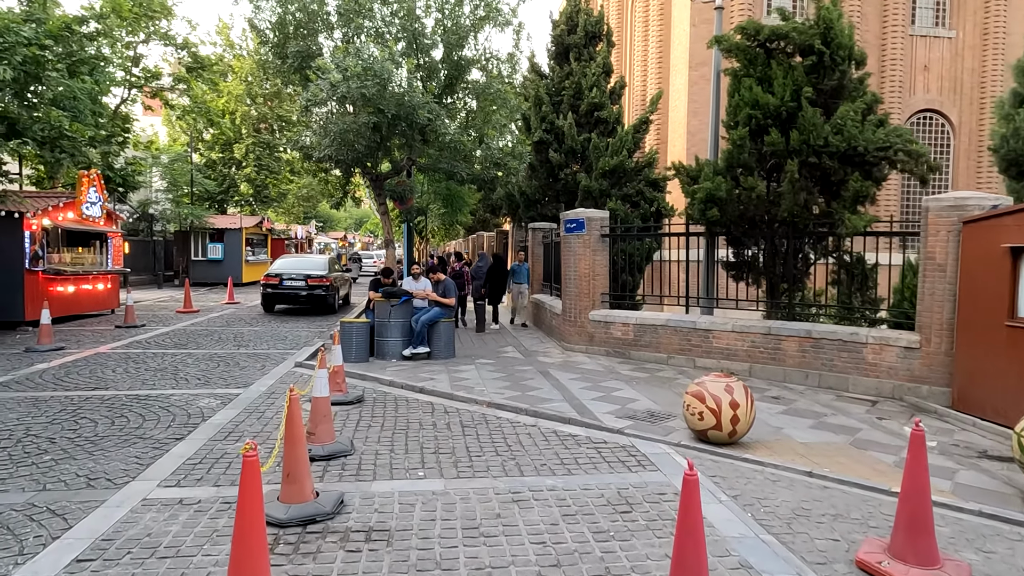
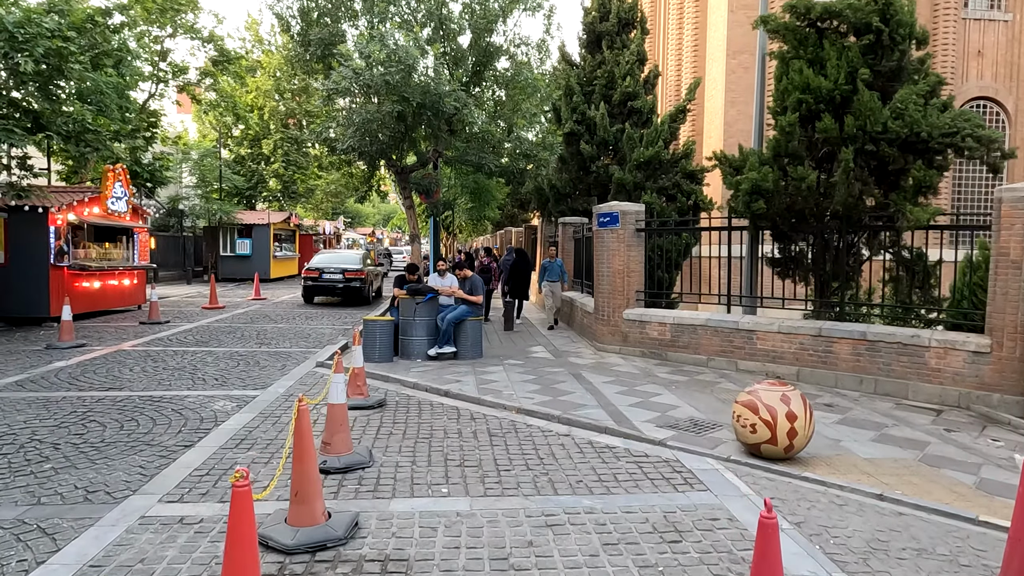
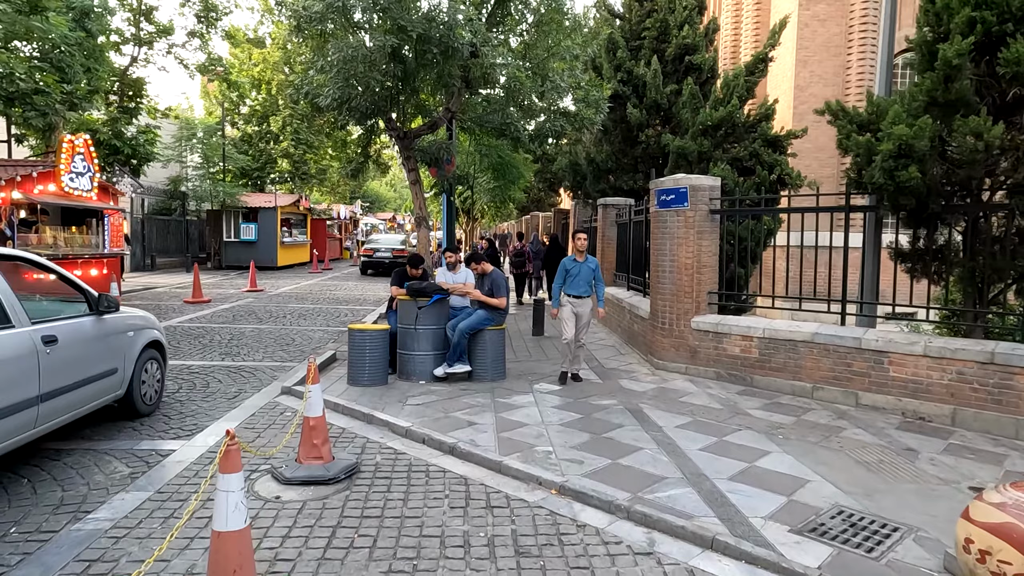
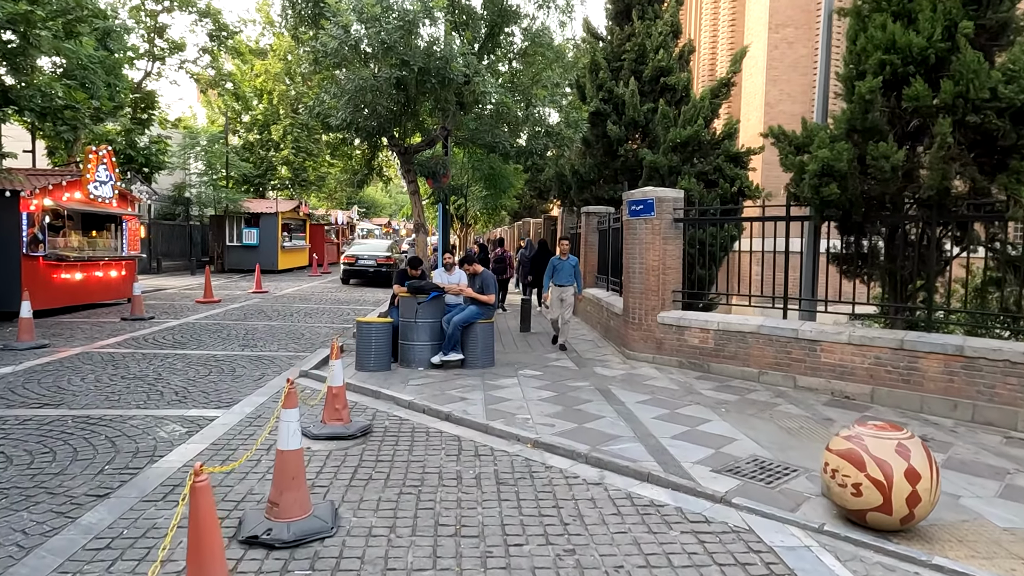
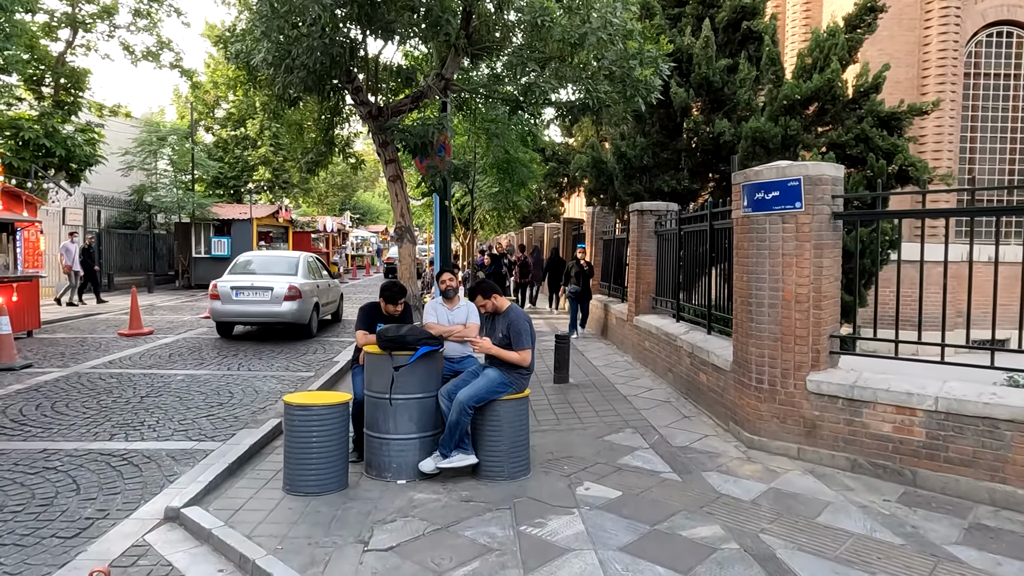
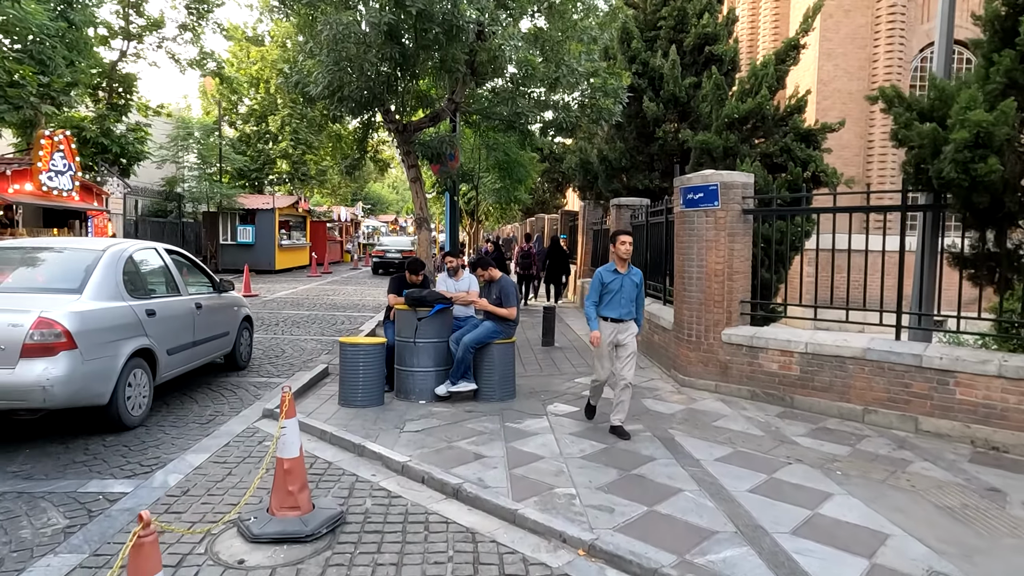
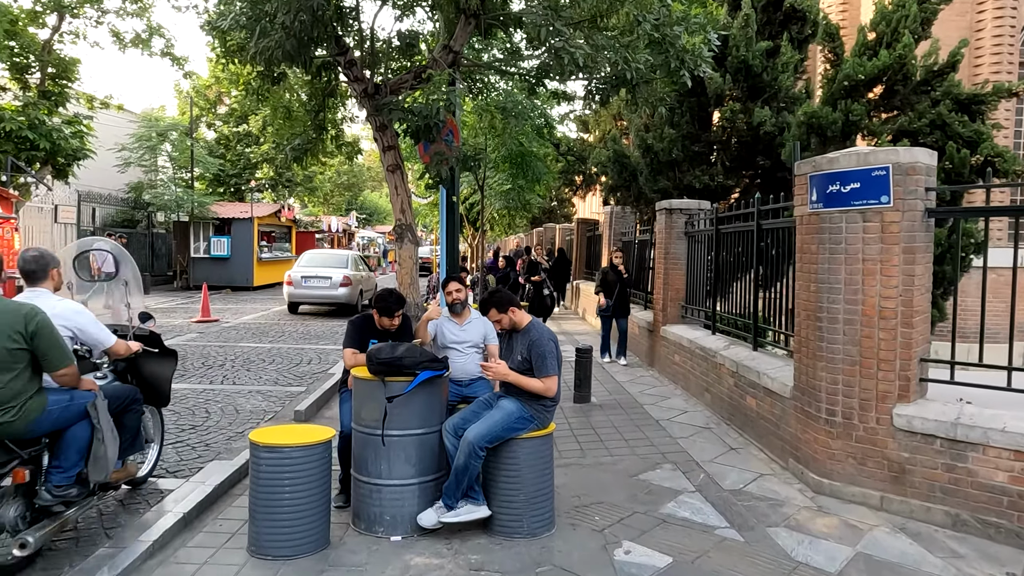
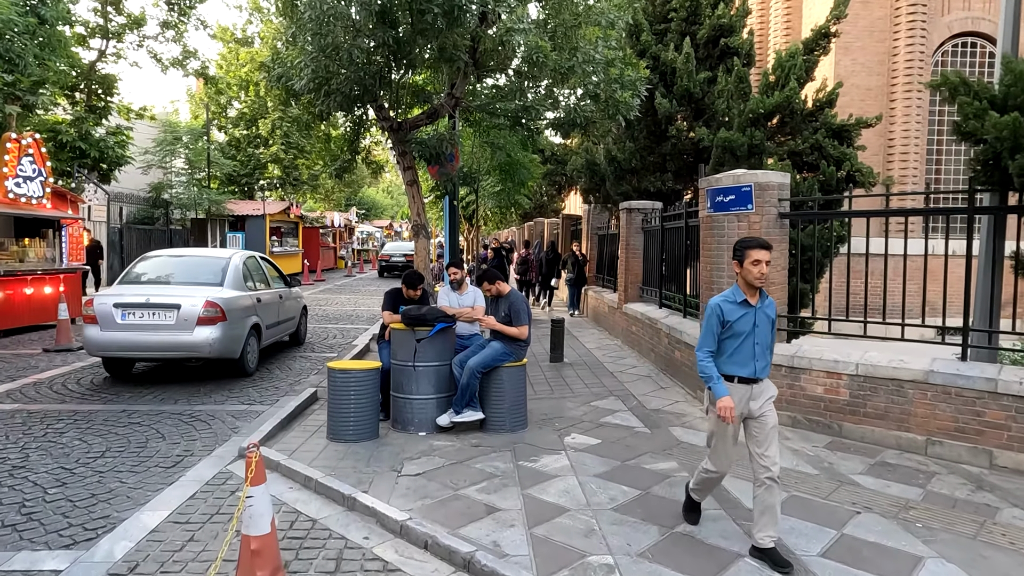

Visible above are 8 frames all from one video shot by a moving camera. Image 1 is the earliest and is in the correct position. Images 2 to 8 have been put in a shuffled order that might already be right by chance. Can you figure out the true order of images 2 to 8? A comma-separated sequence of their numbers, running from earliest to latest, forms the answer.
2, 4, 3, 6, 8, 5, 7
